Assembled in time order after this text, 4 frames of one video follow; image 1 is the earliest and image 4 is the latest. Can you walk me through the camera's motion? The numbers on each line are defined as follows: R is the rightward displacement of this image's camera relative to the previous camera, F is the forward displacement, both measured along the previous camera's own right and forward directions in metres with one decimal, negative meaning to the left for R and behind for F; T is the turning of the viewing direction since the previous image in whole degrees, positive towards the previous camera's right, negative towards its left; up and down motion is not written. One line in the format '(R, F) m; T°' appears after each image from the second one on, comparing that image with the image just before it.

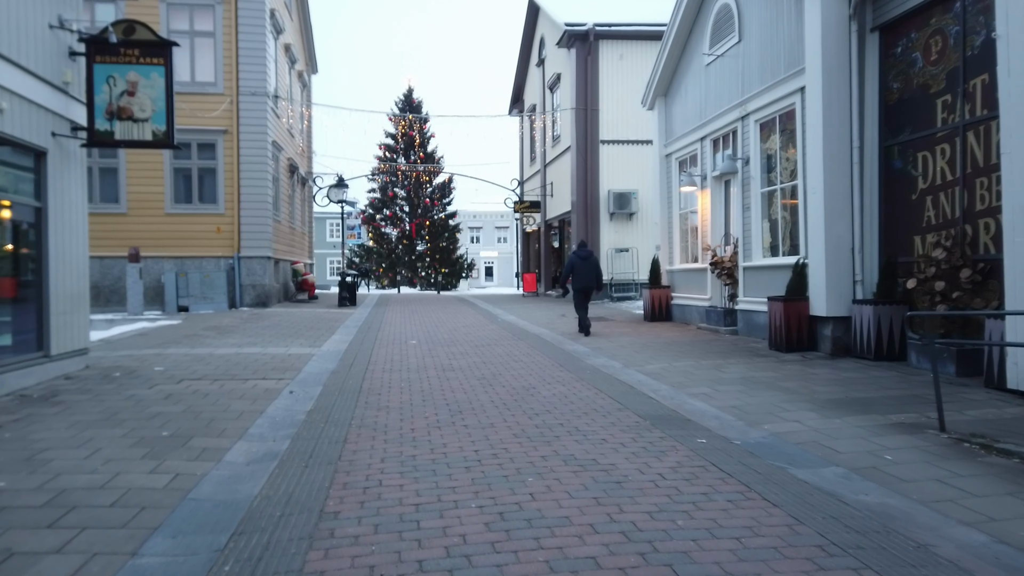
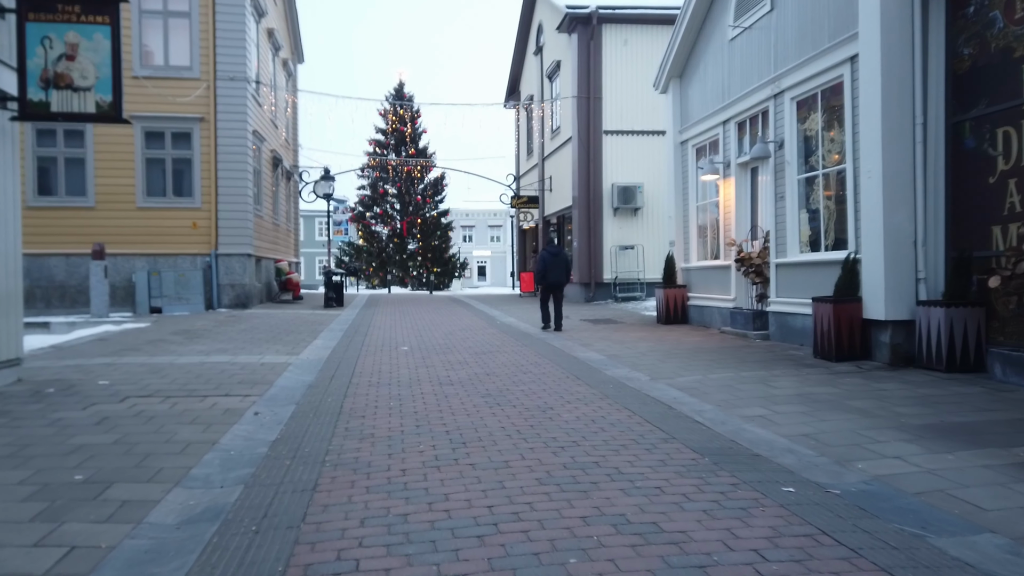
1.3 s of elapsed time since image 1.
(-0.2, +1.5) m; +1°
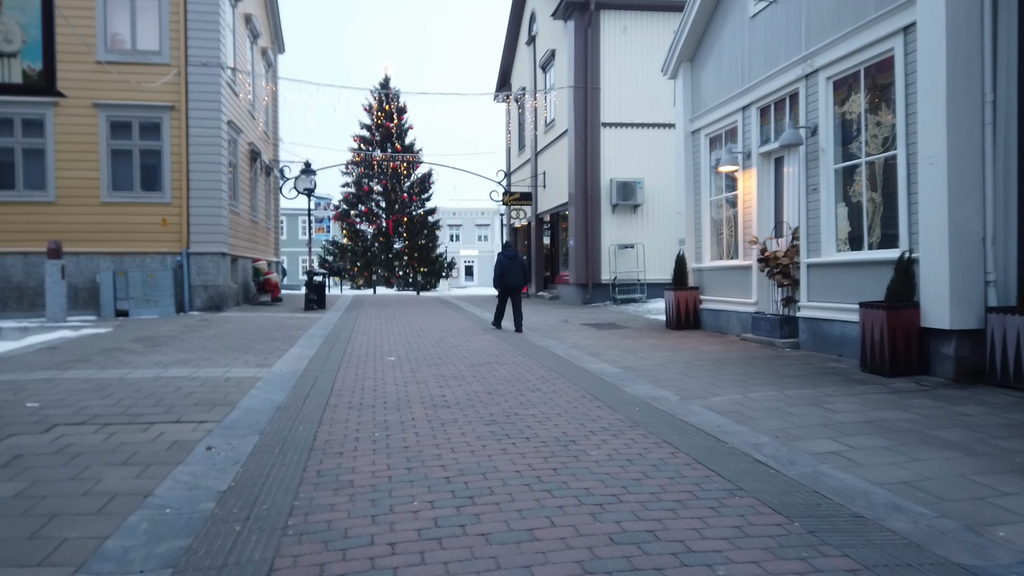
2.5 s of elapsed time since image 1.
(-0.2, +1.3) m; +1°
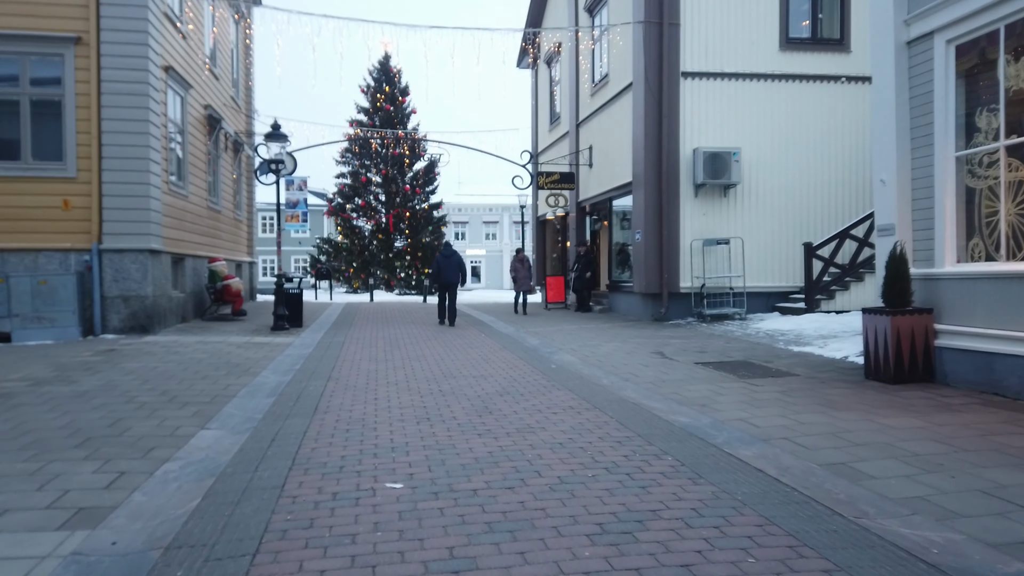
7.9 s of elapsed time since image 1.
(-1.0, +6.0) m; 0°
